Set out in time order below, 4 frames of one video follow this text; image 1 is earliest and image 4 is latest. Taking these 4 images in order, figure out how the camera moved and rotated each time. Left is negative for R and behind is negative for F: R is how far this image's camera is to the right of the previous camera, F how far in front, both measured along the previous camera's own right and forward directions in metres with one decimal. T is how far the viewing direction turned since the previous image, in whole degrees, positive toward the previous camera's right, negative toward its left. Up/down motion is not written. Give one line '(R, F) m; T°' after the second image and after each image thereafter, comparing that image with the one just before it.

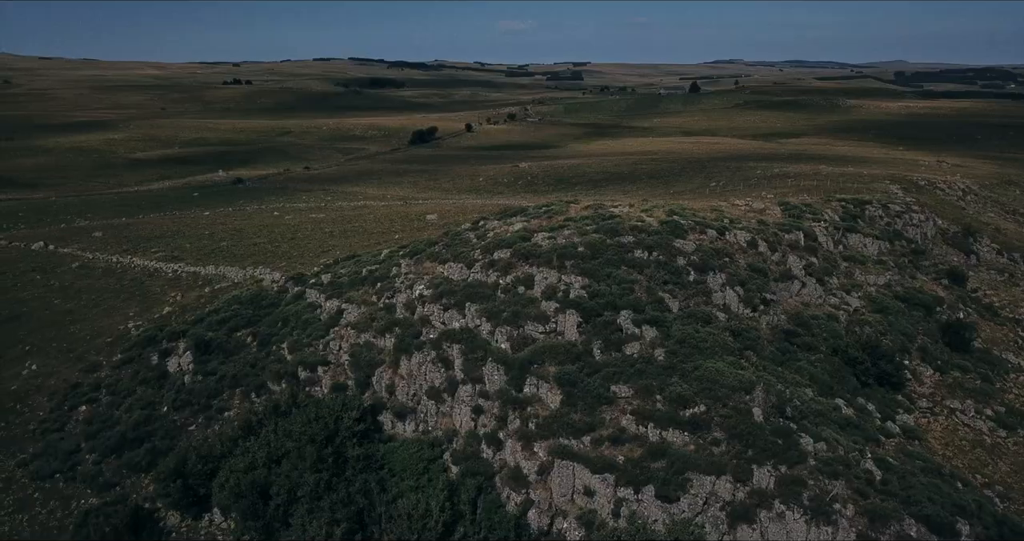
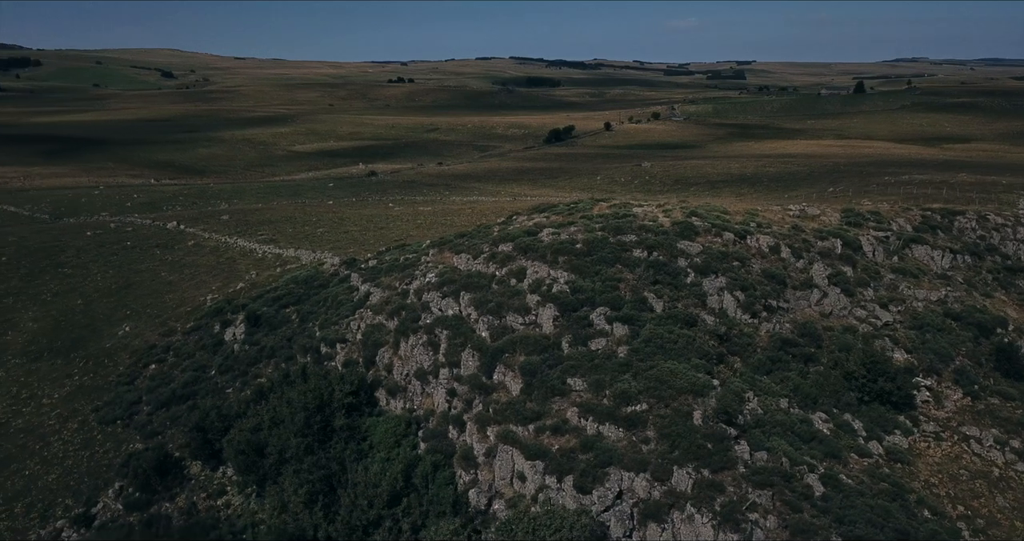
(+6.1, -0.5) m; -11°
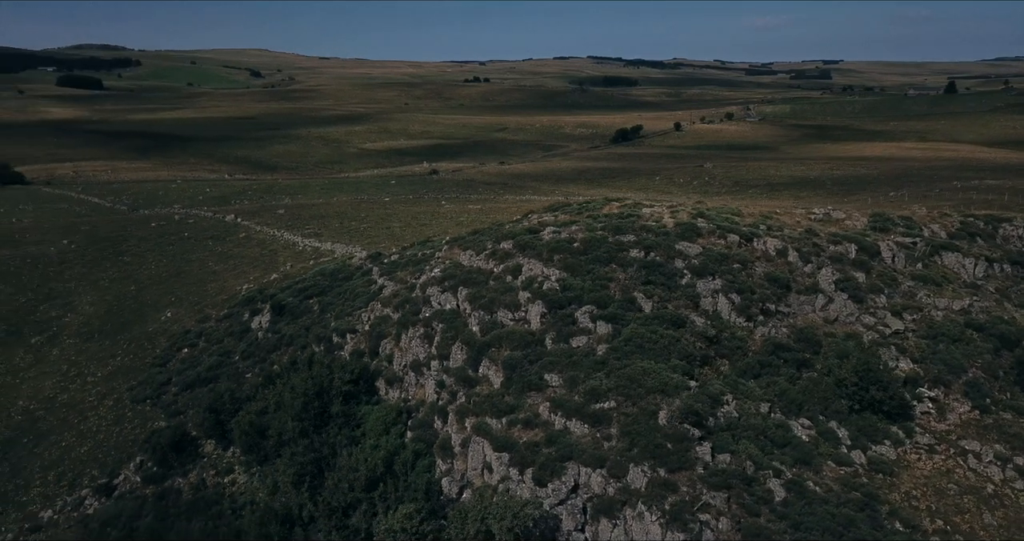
(+3.1, -0.4) m; -6°
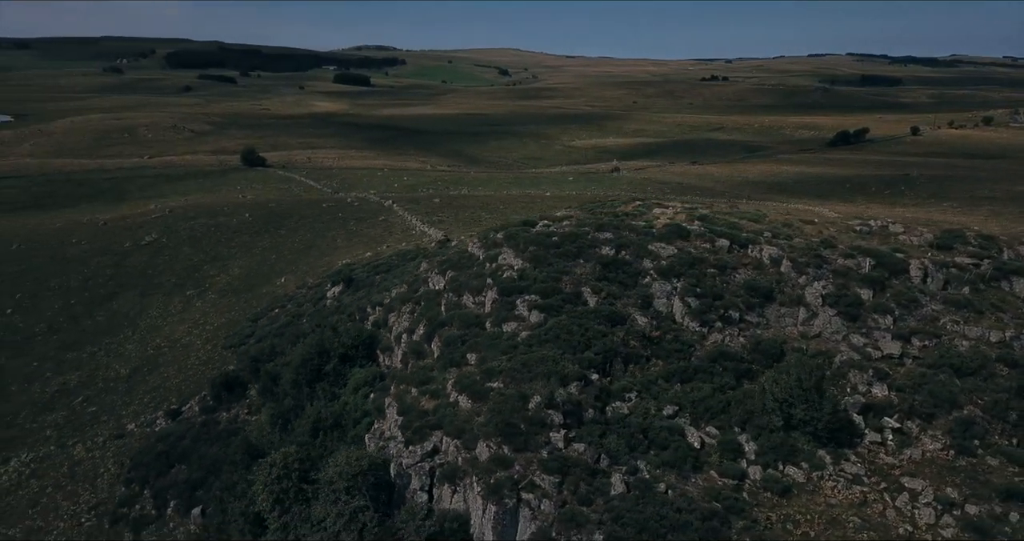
(+10.5, -0.3) m; -17°
